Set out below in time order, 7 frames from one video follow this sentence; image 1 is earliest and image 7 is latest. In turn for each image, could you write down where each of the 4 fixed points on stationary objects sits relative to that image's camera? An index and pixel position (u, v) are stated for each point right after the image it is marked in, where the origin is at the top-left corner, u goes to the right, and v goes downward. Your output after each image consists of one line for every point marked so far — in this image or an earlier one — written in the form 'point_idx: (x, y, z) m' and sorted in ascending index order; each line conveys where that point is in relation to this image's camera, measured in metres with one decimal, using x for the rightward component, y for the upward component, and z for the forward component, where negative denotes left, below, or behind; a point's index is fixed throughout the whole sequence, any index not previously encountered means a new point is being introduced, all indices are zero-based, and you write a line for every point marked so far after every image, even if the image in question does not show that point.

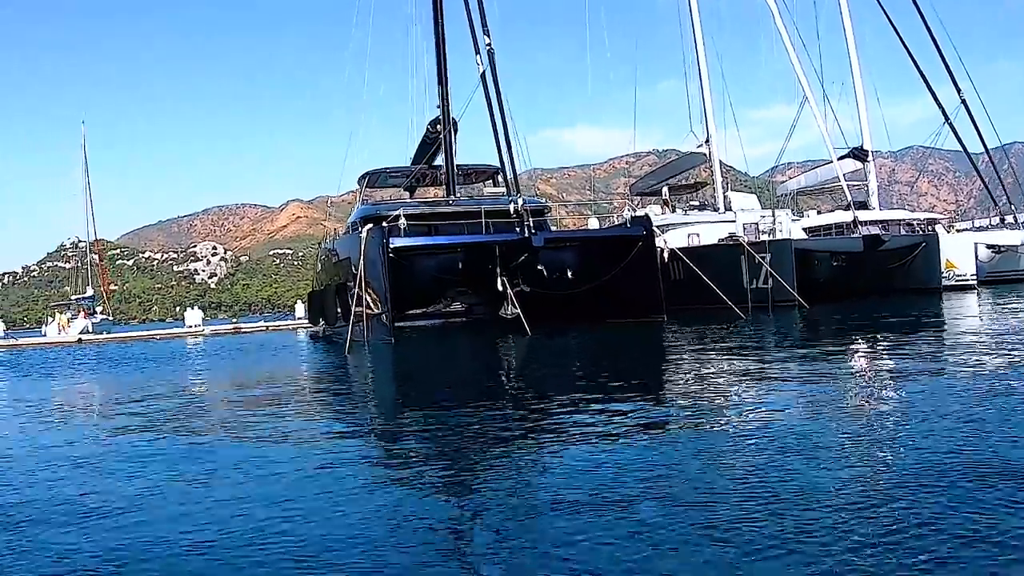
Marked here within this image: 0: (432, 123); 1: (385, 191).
0: (-1.2, +2.4, +13.9) m
1: (-1.9, +1.5, +14.4) m
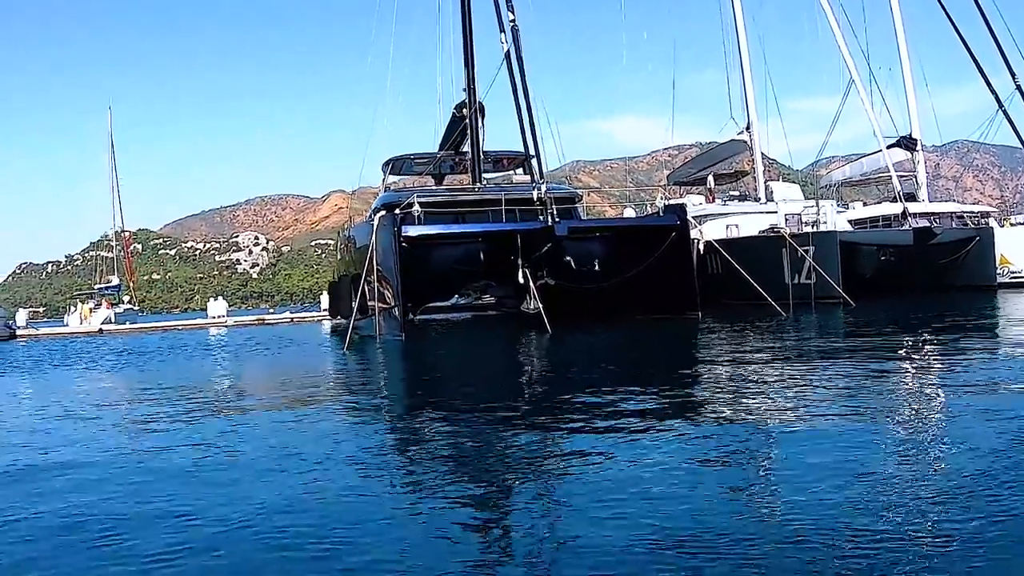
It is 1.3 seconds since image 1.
0: (-0.8, +2.5, +13.4) m
1: (-1.5, +1.6, +13.9) m
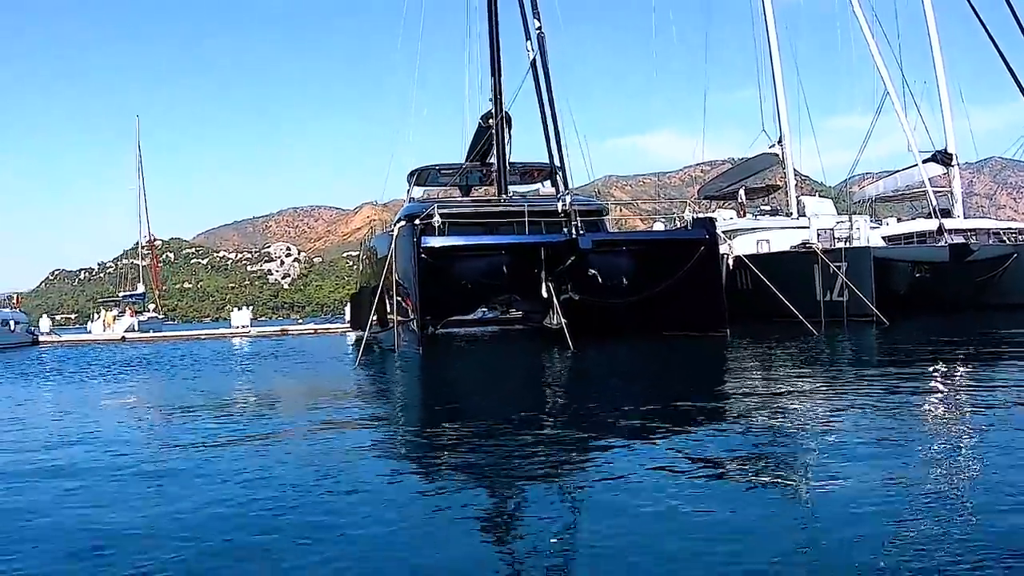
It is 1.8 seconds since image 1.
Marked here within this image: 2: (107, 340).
0: (-0.4, +2.4, +13.3) m
1: (-1.1, +1.4, +13.8) m
2: (-8.3, -1.1, +19.5) m
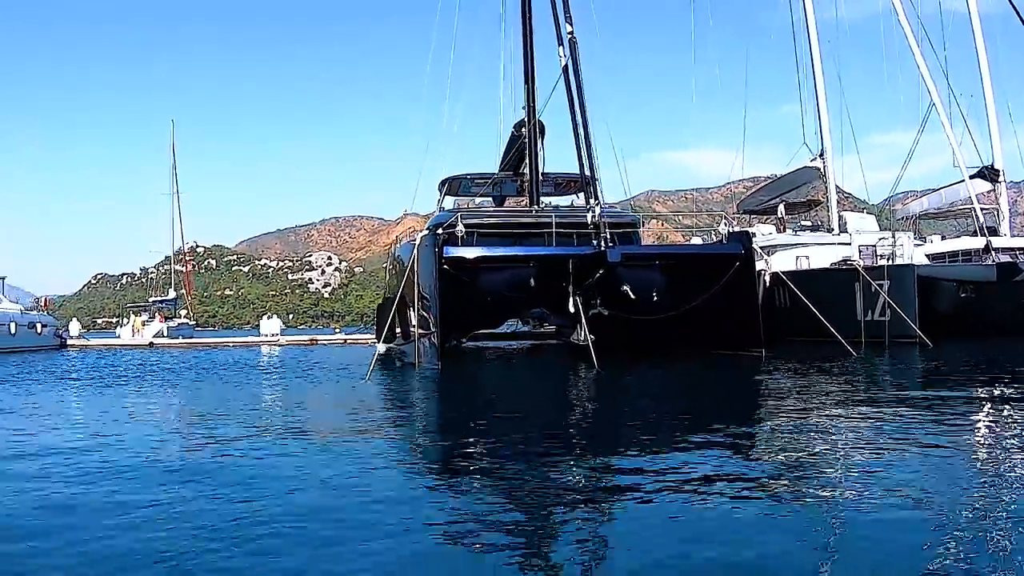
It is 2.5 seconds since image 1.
0: (+0.1, +2.2, +13.1) m
1: (-0.6, +1.2, +13.6) m
2: (-7.6, -1.2, +19.6) m
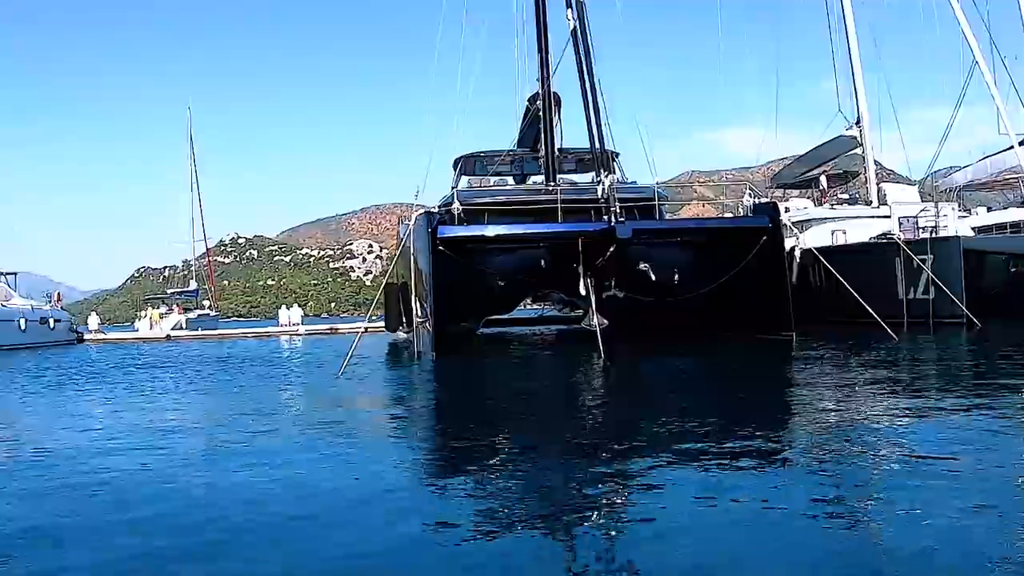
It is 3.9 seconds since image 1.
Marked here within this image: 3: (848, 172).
0: (+0.3, +2.4, +12.5) m
1: (-0.3, +1.5, +13.1) m
2: (-7.0, -1.0, +19.4) m
3: (+6.8, +2.3, +19.5) m
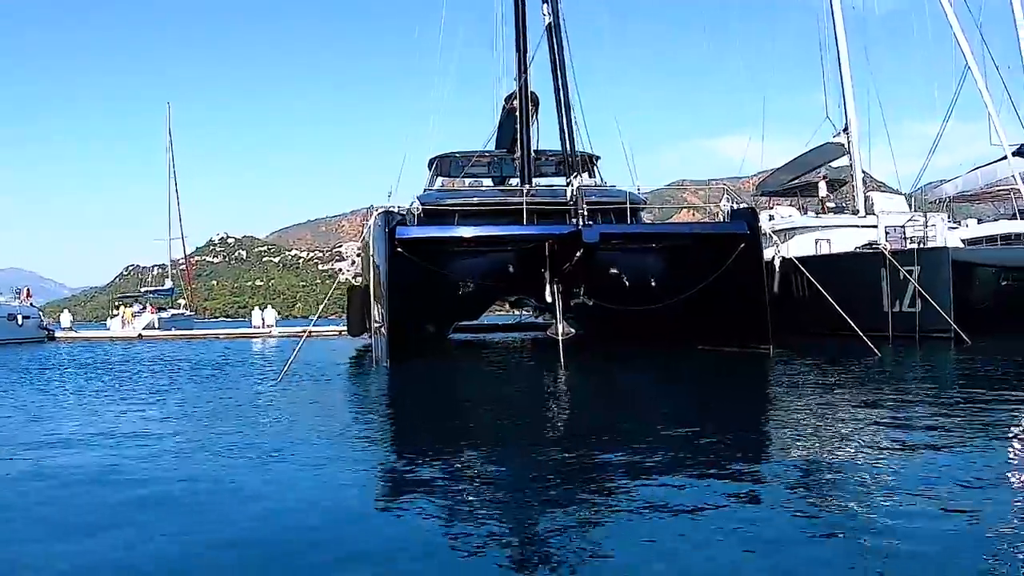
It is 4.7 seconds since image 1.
0: (+0.1, +2.3, +12.2) m
1: (-0.6, +1.4, +12.8) m
2: (-7.4, -1.0, +19.0) m
3: (+6.5, +2.1, +19.3) m
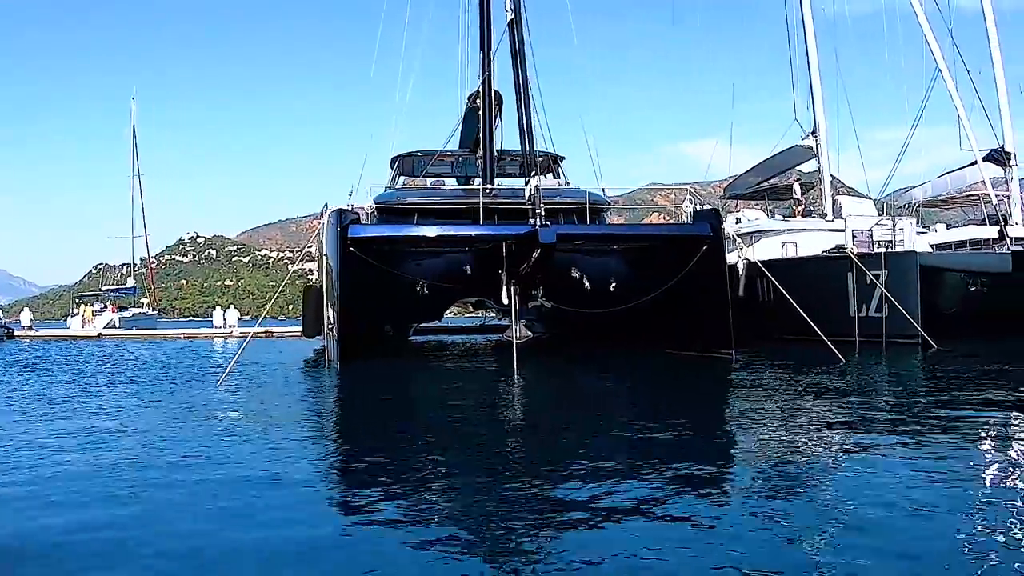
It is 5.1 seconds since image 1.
0: (-0.3, +2.3, +12.1) m
1: (-1.0, +1.4, +12.6) m
2: (-8.0, -1.0, +18.6) m
3: (+5.8, +2.0, +19.3) m
